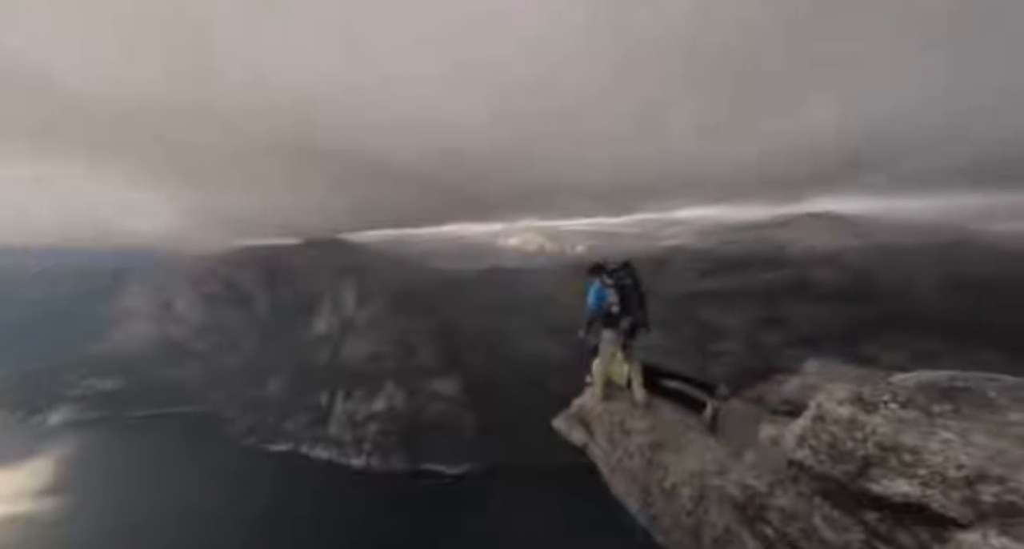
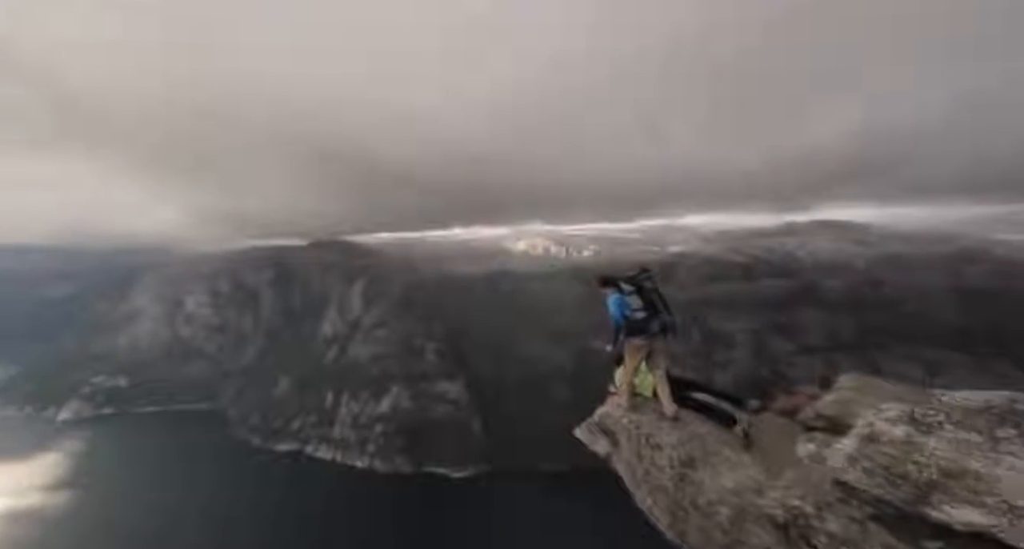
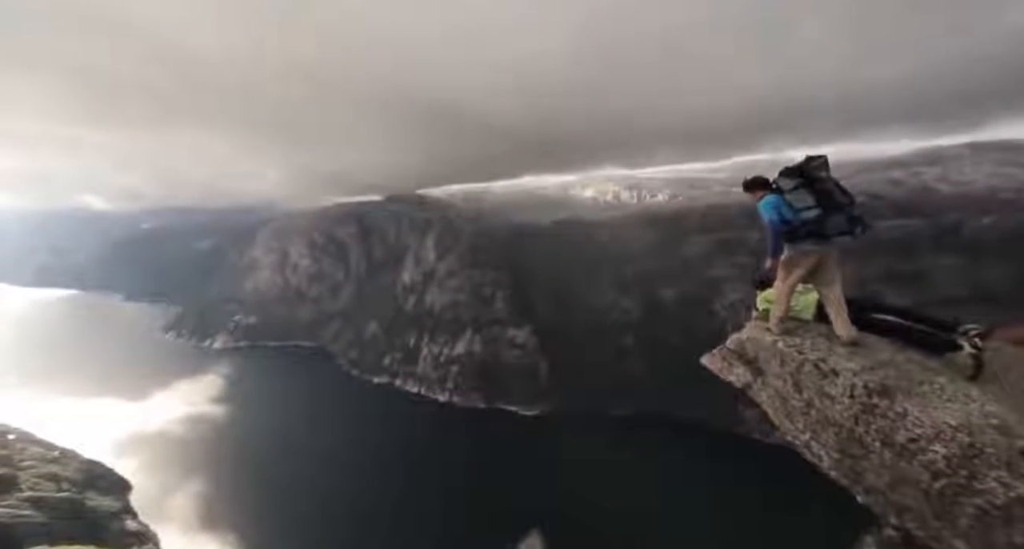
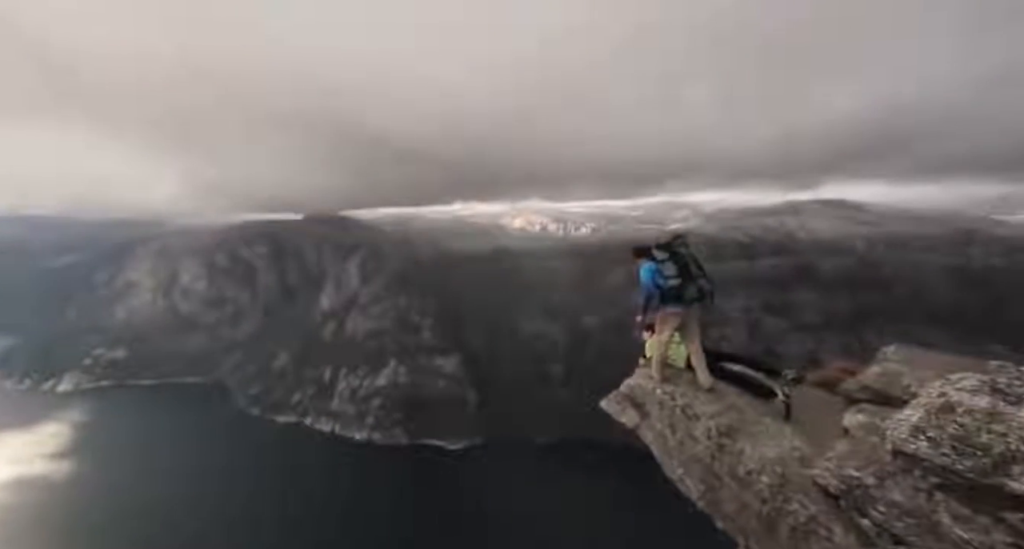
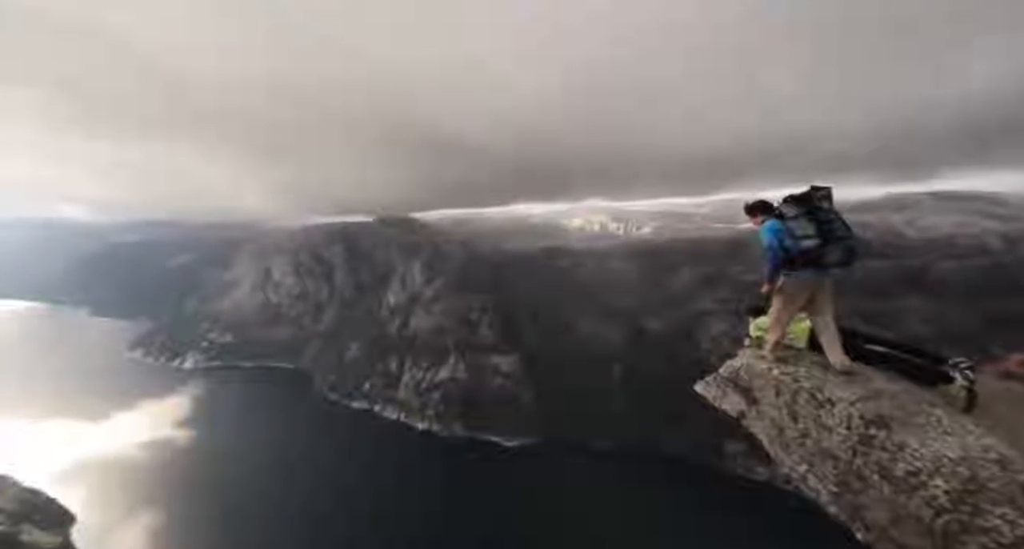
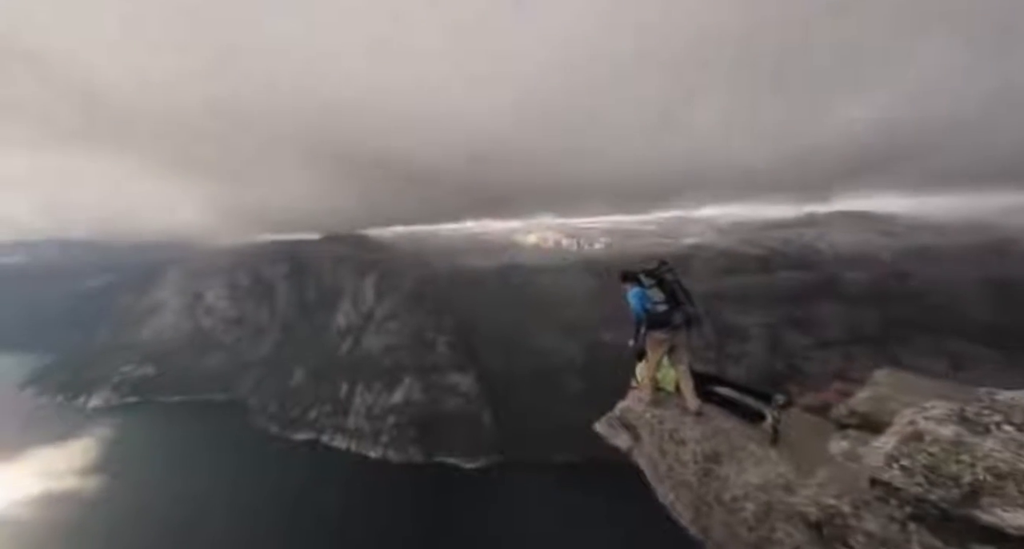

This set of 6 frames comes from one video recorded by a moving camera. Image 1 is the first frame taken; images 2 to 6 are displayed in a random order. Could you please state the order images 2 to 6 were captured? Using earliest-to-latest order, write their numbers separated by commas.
2, 6, 4, 5, 3
